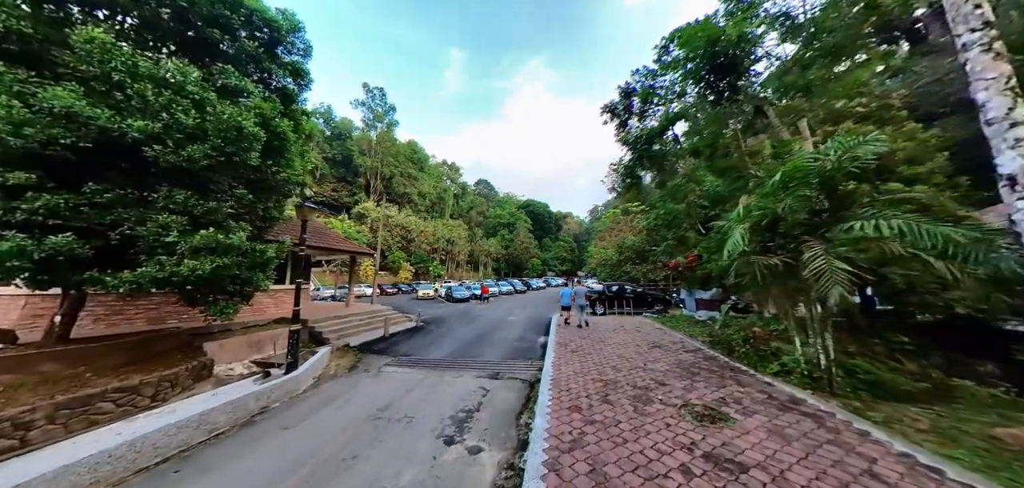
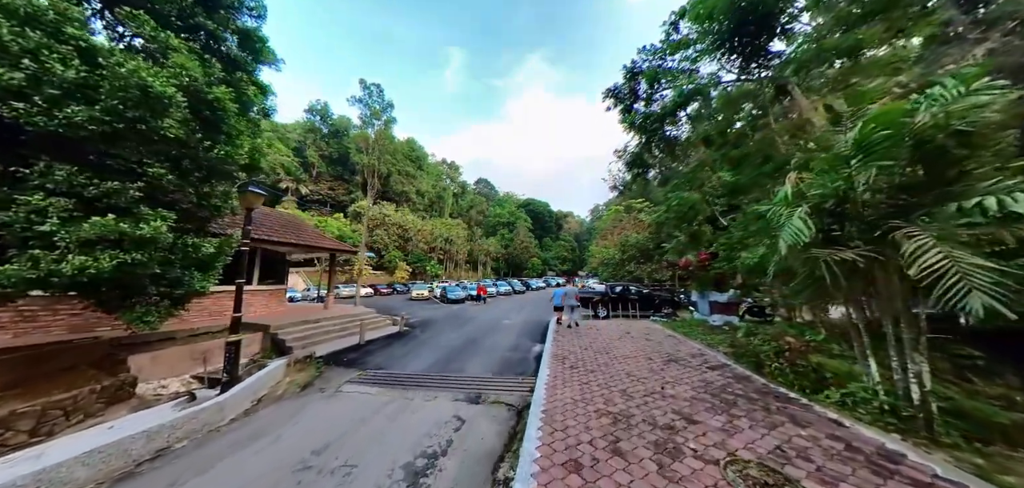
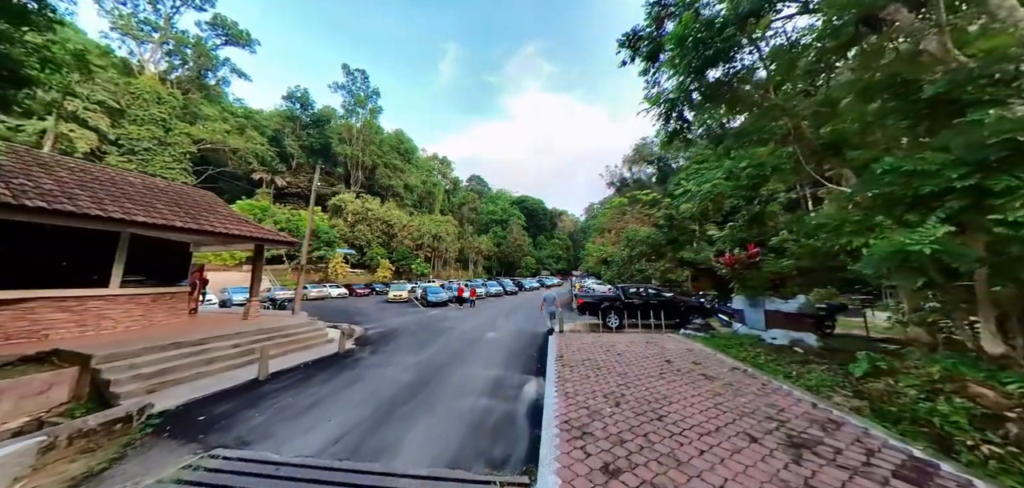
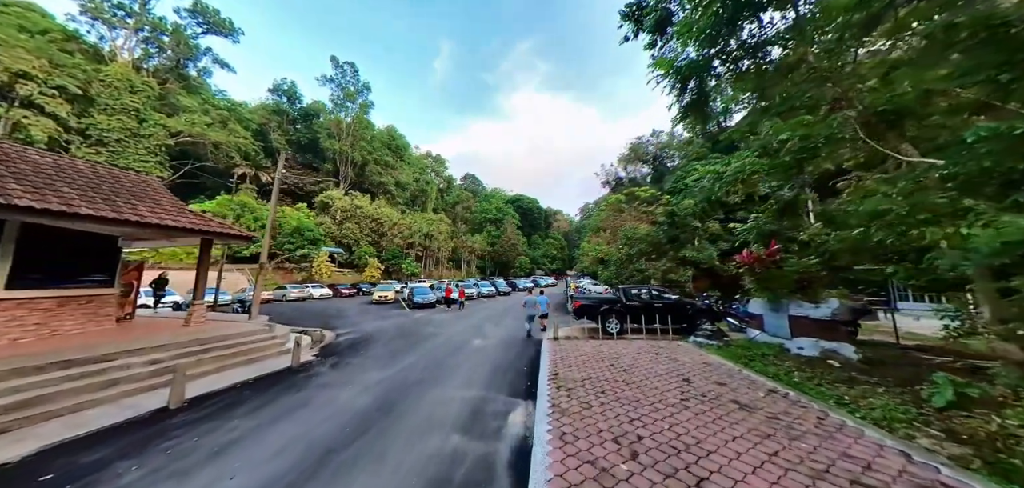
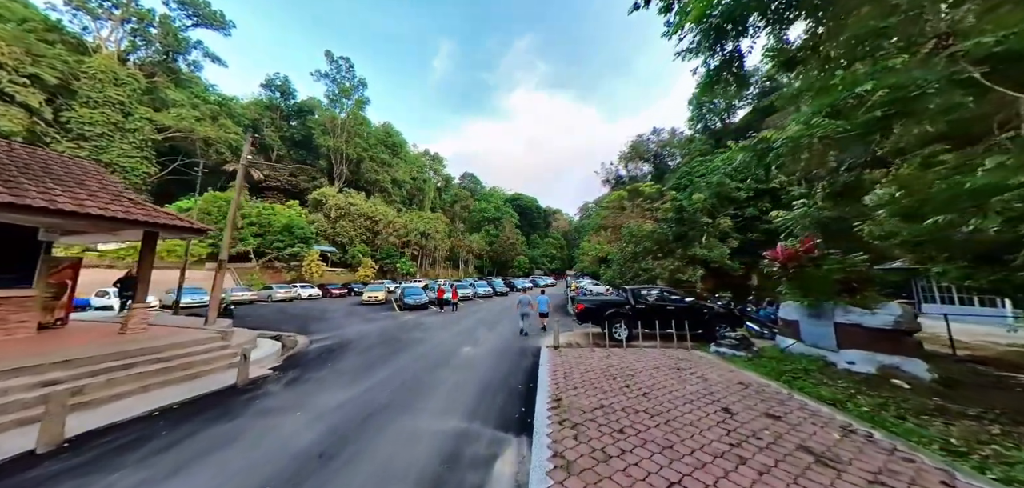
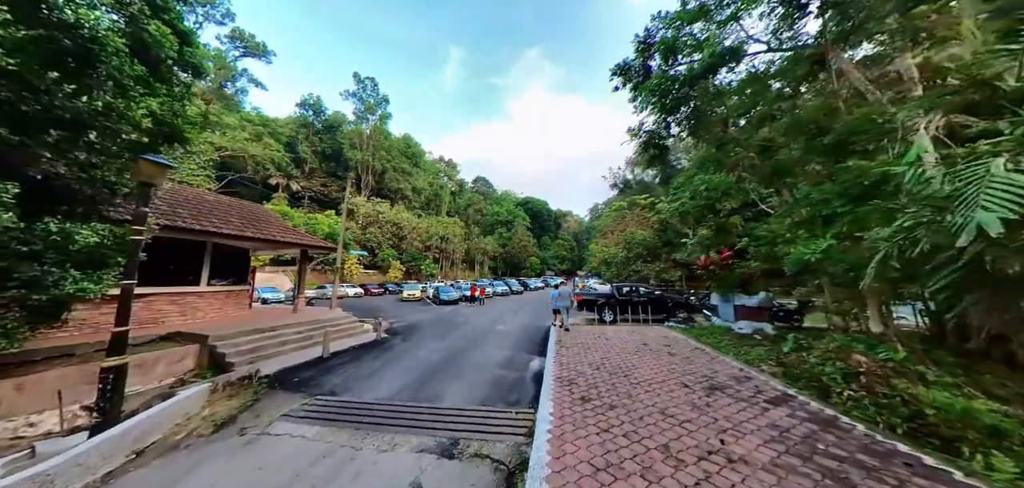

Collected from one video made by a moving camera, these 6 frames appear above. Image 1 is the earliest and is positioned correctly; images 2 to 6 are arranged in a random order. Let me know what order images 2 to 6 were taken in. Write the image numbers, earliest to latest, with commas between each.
2, 6, 3, 4, 5
